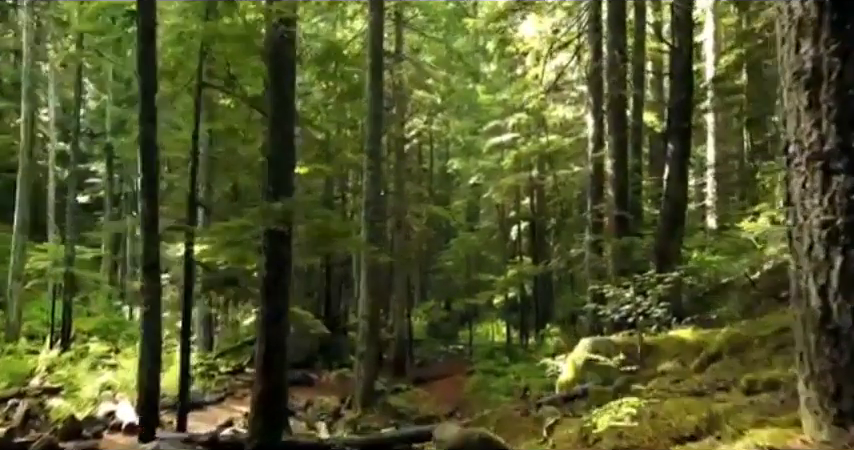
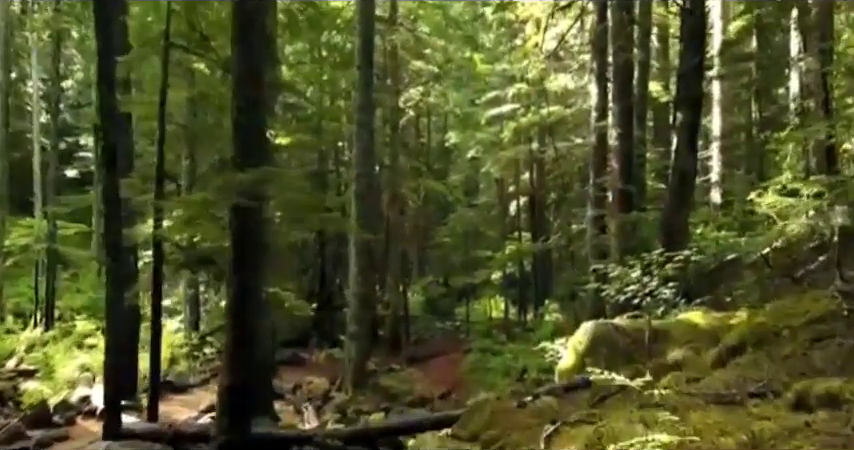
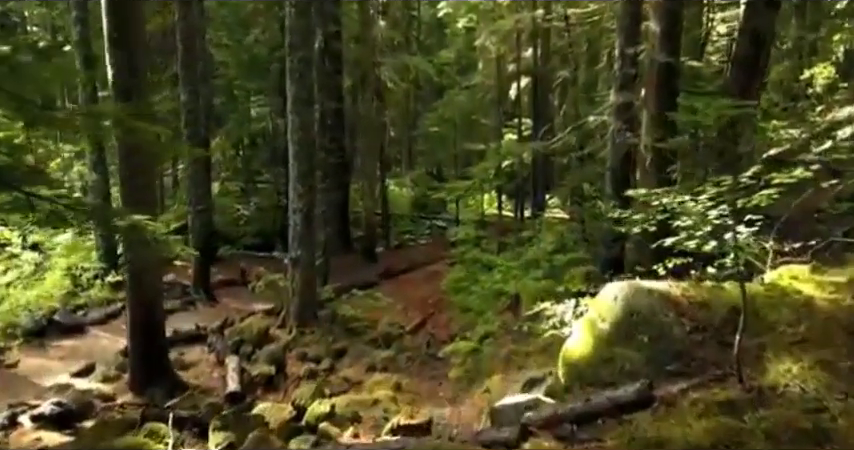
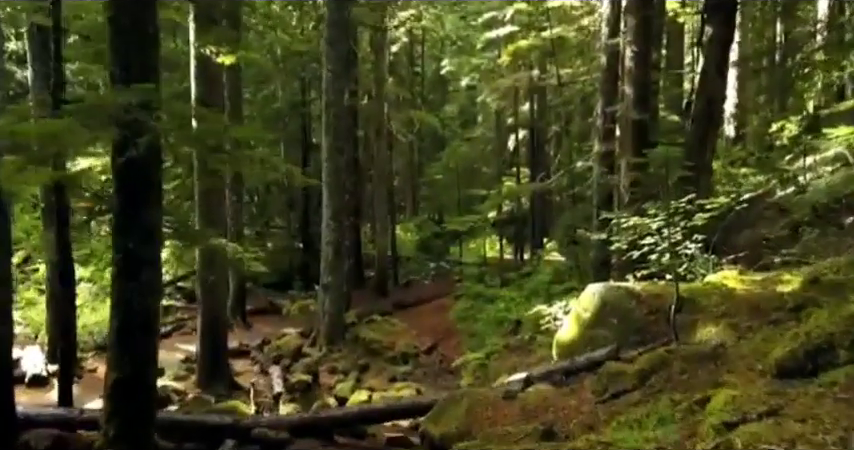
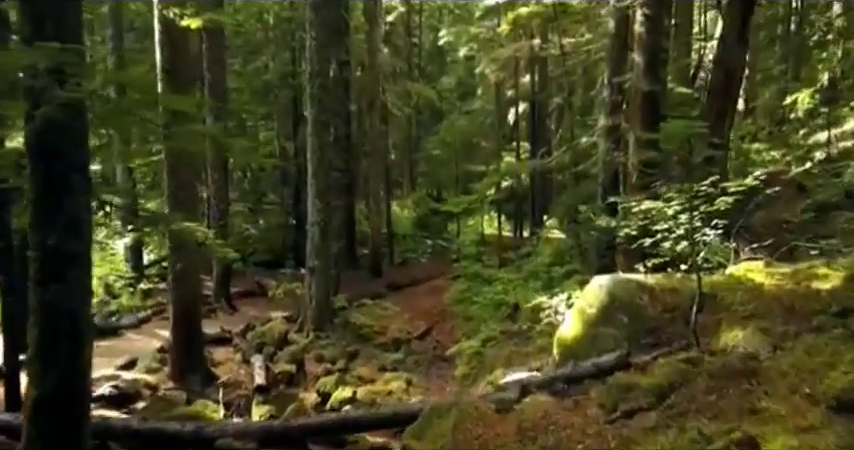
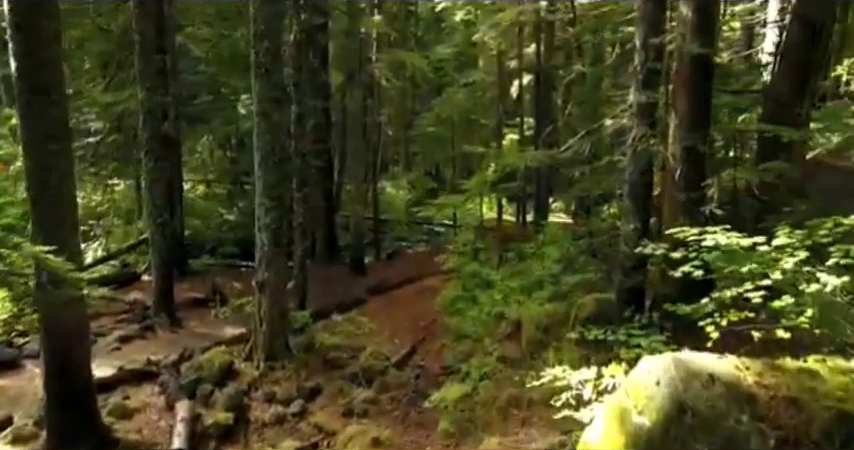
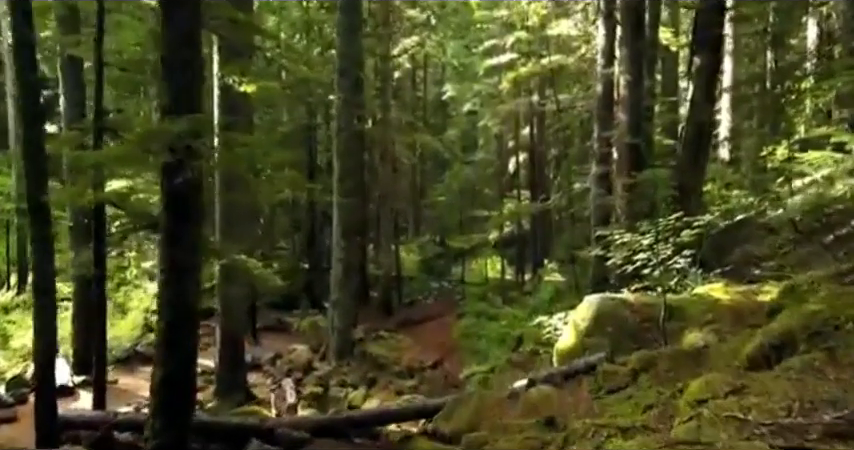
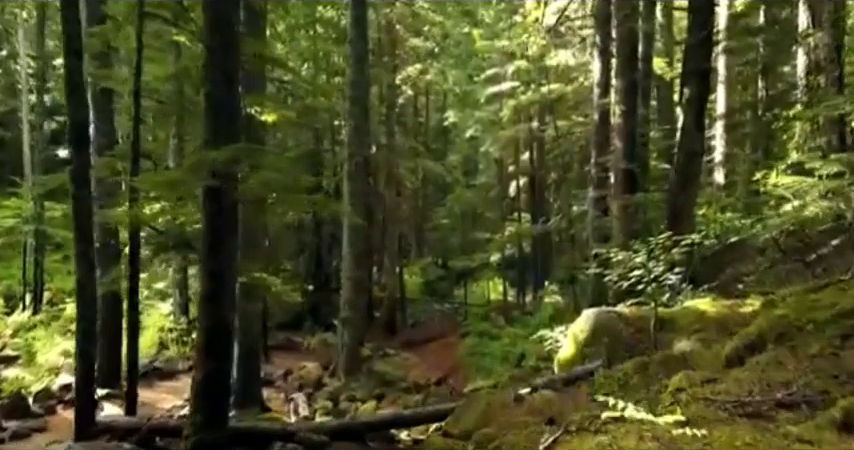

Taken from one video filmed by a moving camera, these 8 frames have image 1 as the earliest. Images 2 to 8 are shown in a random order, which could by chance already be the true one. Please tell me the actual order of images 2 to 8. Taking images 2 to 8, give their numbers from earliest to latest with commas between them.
2, 8, 7, 4, 5, 3, 6
